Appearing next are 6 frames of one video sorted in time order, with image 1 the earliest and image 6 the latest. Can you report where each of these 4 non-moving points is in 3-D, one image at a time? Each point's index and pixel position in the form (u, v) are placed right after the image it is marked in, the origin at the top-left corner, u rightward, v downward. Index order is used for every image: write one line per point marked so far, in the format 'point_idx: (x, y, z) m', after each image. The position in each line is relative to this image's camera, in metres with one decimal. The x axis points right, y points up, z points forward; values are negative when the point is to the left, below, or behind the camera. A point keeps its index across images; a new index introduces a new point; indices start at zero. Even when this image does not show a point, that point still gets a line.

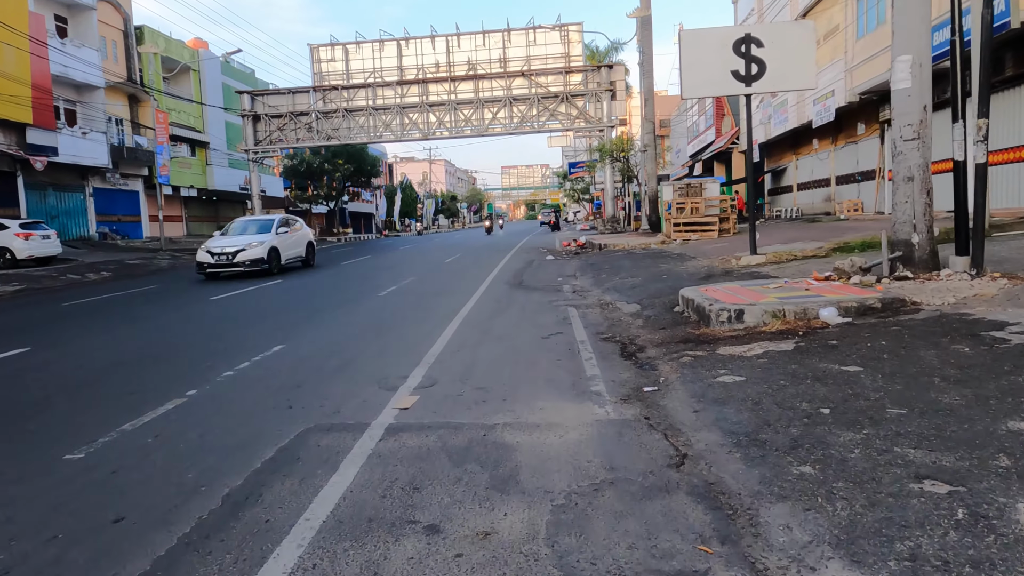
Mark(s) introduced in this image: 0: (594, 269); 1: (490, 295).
0: (+1.9, +0.4, +15.4) m
1: (-0.4, -0.1, +12.2) m
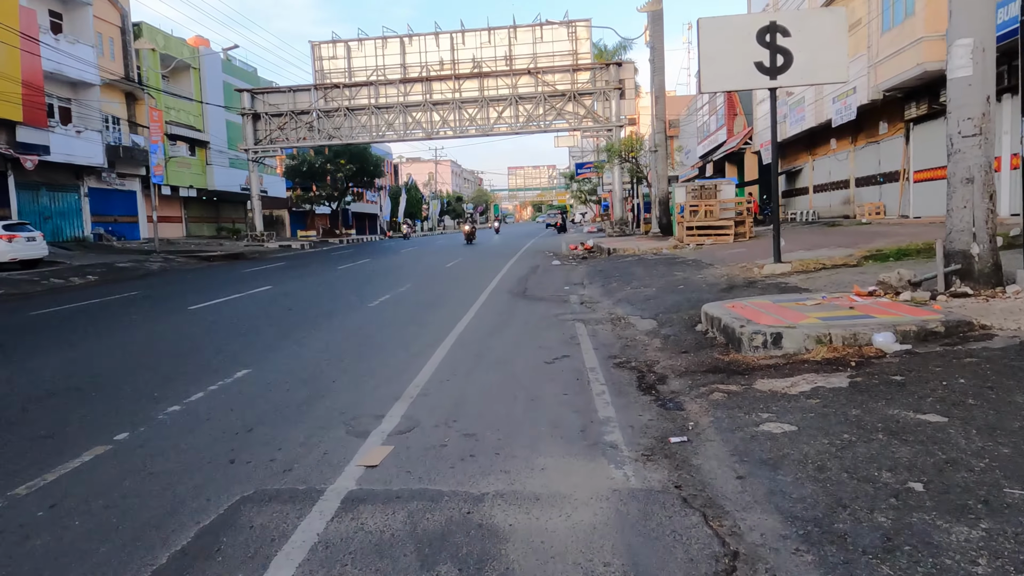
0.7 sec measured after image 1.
0: (+2.0, +0.3, +14.4) m
1: (-0.4, -0.3, +11.1) m
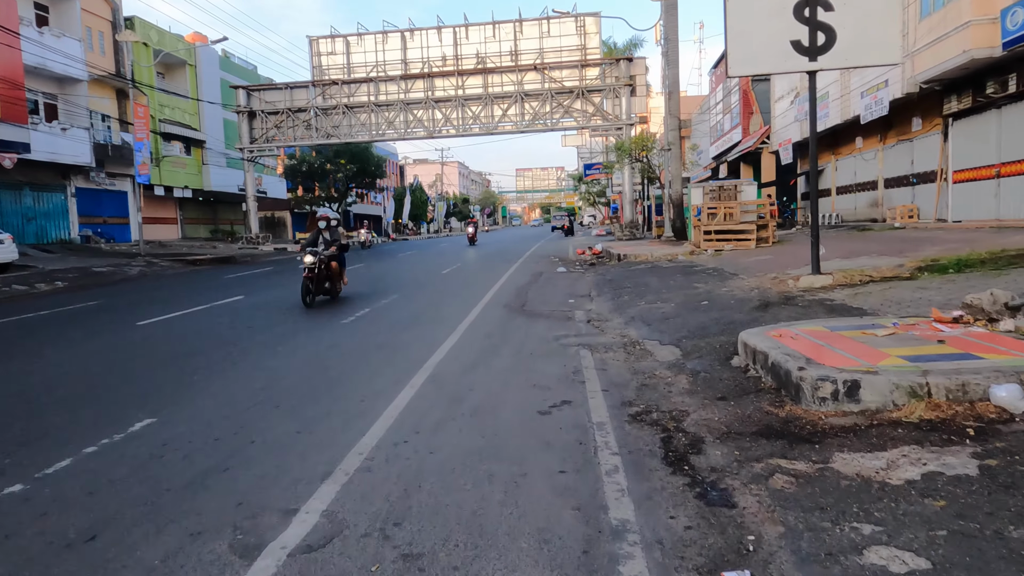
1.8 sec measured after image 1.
0: (+1.9, 0.0, +12.7) m
1: (-0.5, -0.5, +9.5) m
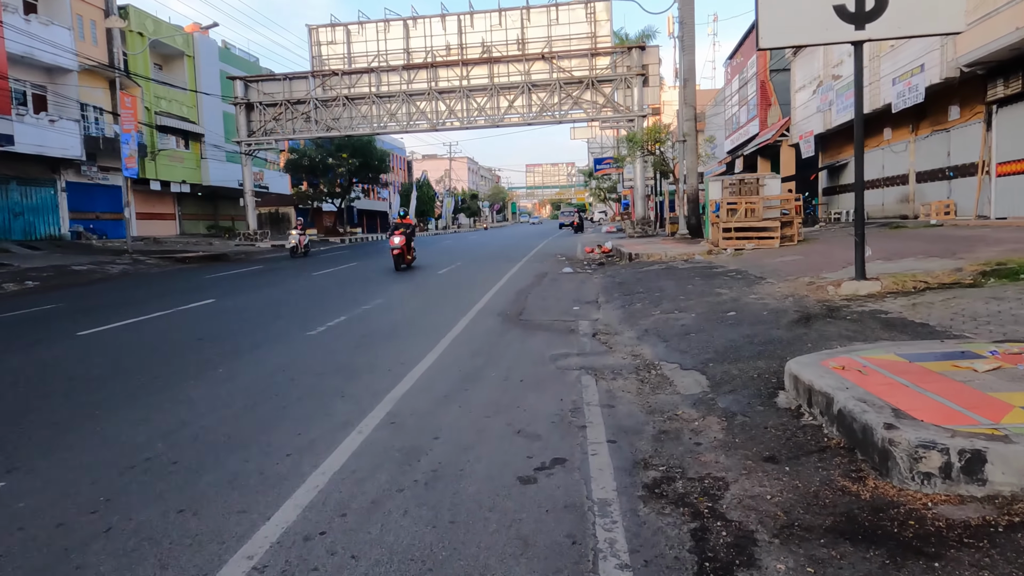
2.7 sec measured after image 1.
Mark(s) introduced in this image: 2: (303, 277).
0: (+1.9, -0.1, +11.3) m
1: (-0.6, -0.6, +8.1) m
2: (-5.7, +0.3, +18.2) m
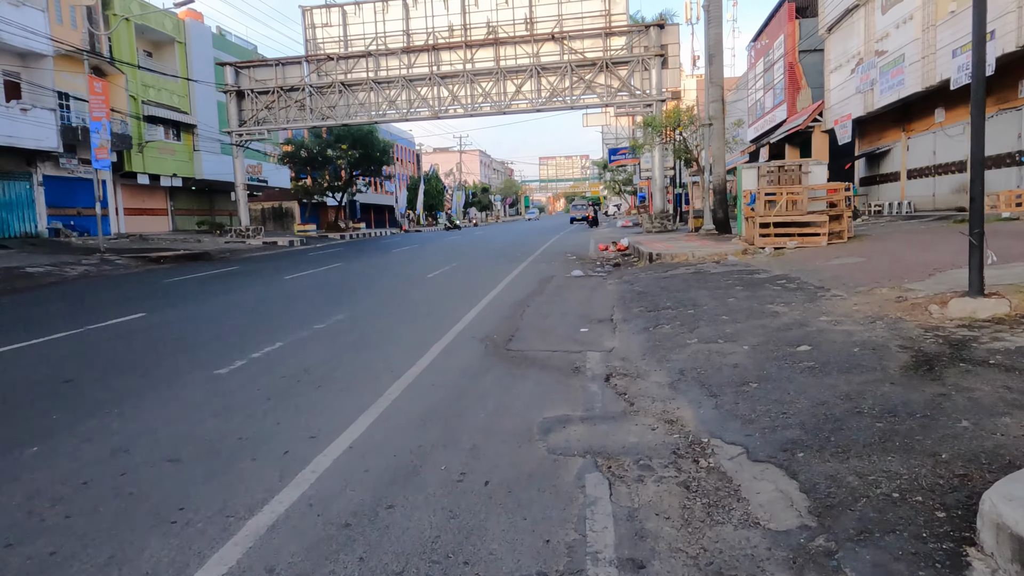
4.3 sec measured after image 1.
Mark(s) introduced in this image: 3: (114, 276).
0: (+1.8, -0.3, +8.8) m
1: (-0.7, -0.8, +5.7) m
2: (-5.7, +0.2, +15.9) m
3: (-11.2, +0.3, +18.7) m
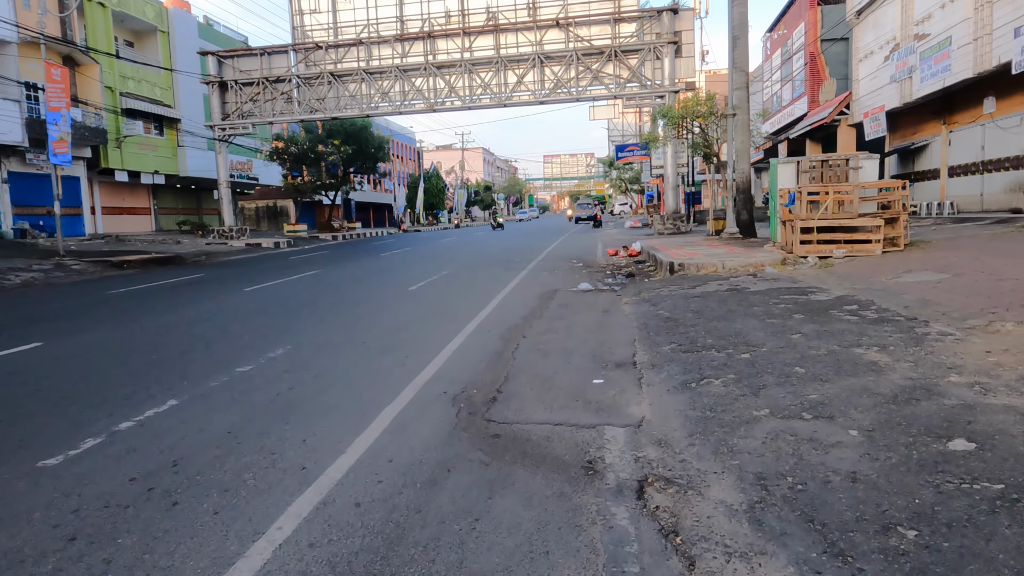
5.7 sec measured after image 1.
0: (+1.7, -0.6, +6.6) m
1: (-0.9, -1.1, +3.5) m
2: (-5.7, -0.1, +13.7) m
3: (-11.3, +0.1, +16.6) m
